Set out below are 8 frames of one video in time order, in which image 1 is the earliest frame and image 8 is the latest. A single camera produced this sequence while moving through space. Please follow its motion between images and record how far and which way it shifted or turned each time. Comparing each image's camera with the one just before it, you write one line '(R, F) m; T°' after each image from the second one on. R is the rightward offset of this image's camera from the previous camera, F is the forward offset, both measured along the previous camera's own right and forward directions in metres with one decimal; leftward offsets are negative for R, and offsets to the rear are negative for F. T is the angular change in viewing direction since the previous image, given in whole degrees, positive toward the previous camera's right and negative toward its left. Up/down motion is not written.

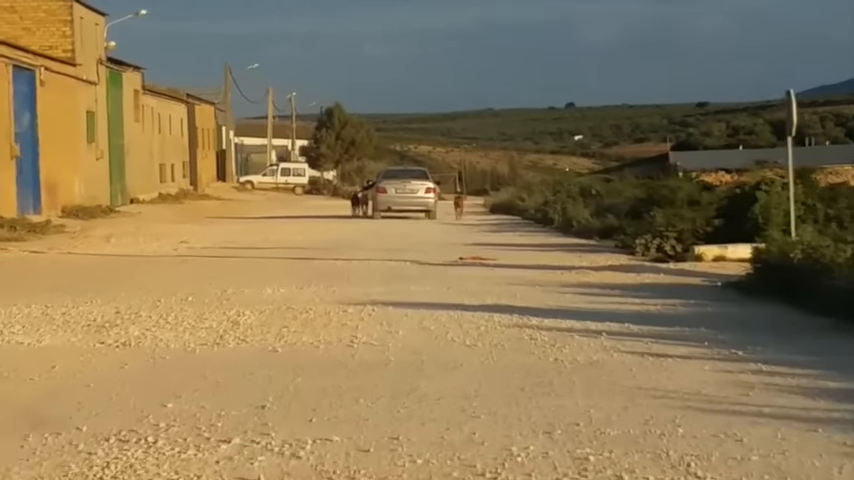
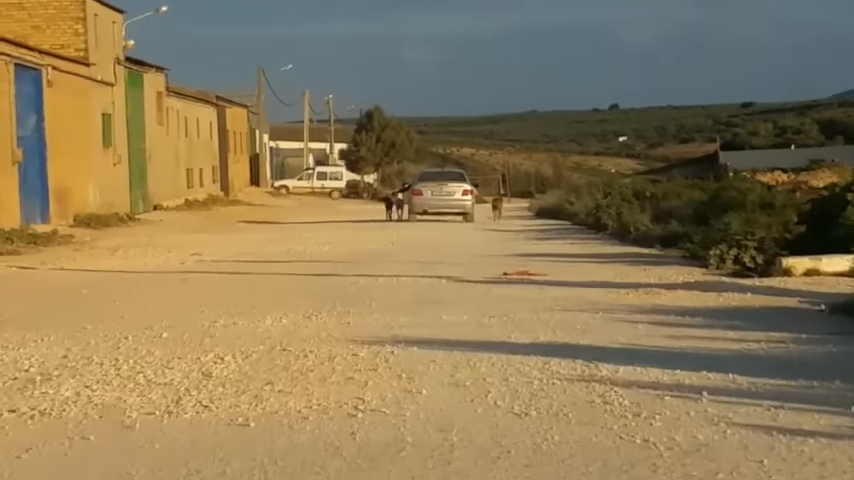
(+0.1, +3.1) m; -1°
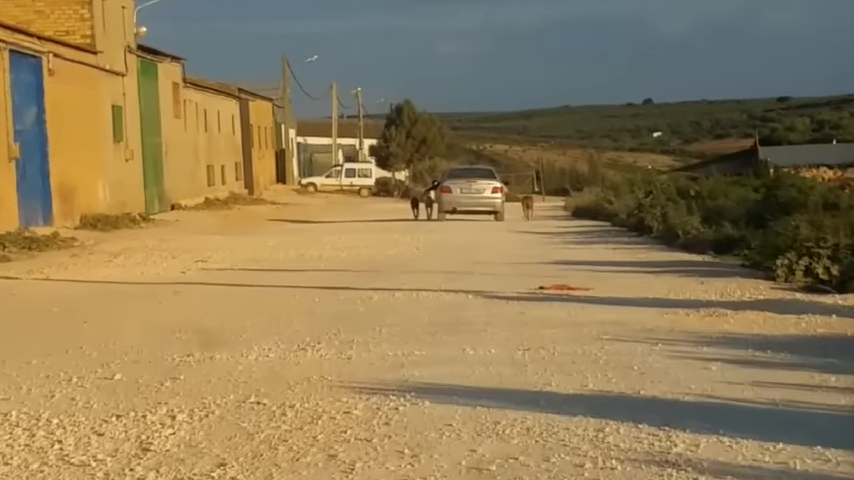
(+0.1, +2.4) m; -1°
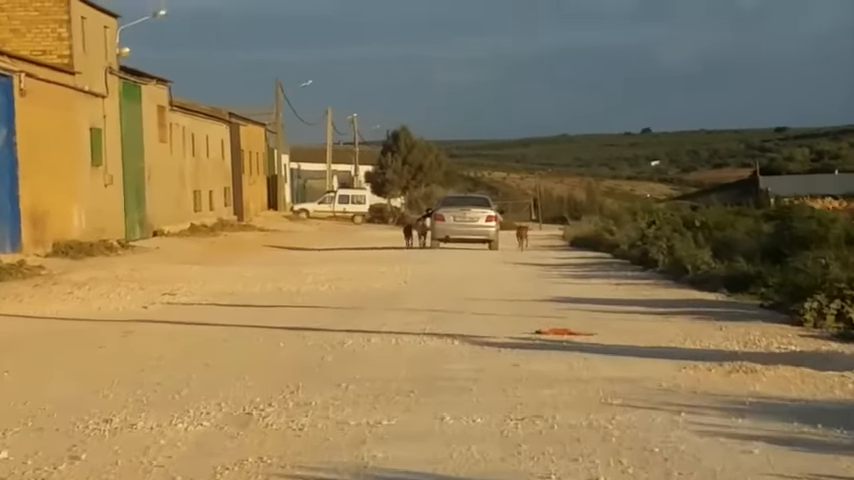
(+0.1, +1.9) m; 0°
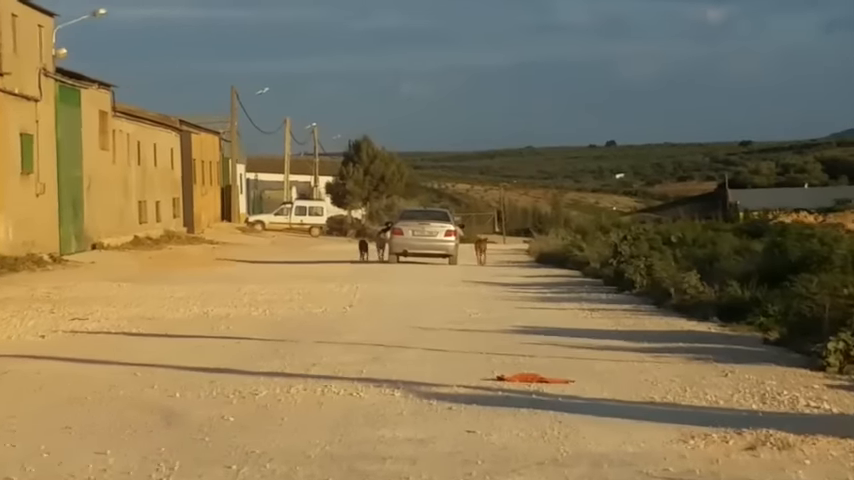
(+0.2, +2.8) m; +1°
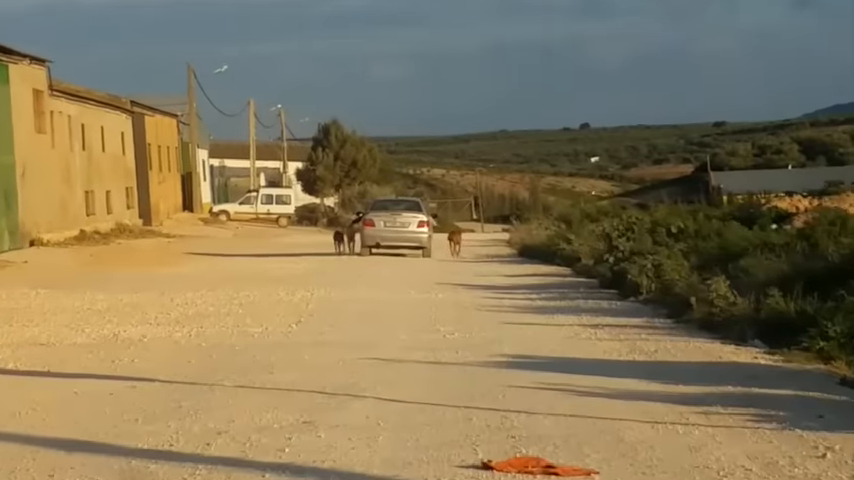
(+0.1, +4.0) m; +1°
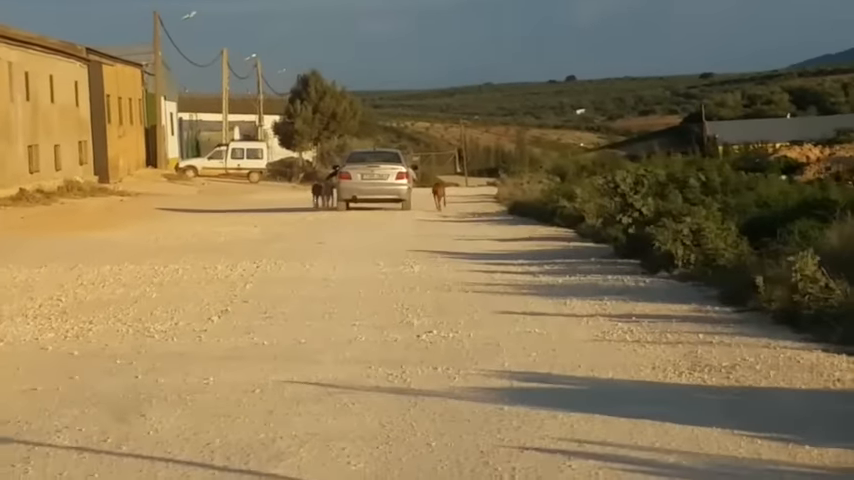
(+0.1, +4.6) m; 0°
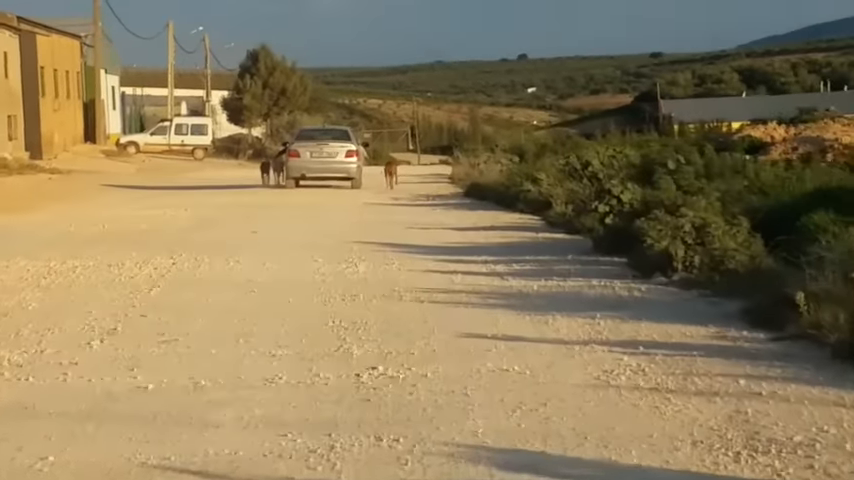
(0.0, +2.9) m; +1°
